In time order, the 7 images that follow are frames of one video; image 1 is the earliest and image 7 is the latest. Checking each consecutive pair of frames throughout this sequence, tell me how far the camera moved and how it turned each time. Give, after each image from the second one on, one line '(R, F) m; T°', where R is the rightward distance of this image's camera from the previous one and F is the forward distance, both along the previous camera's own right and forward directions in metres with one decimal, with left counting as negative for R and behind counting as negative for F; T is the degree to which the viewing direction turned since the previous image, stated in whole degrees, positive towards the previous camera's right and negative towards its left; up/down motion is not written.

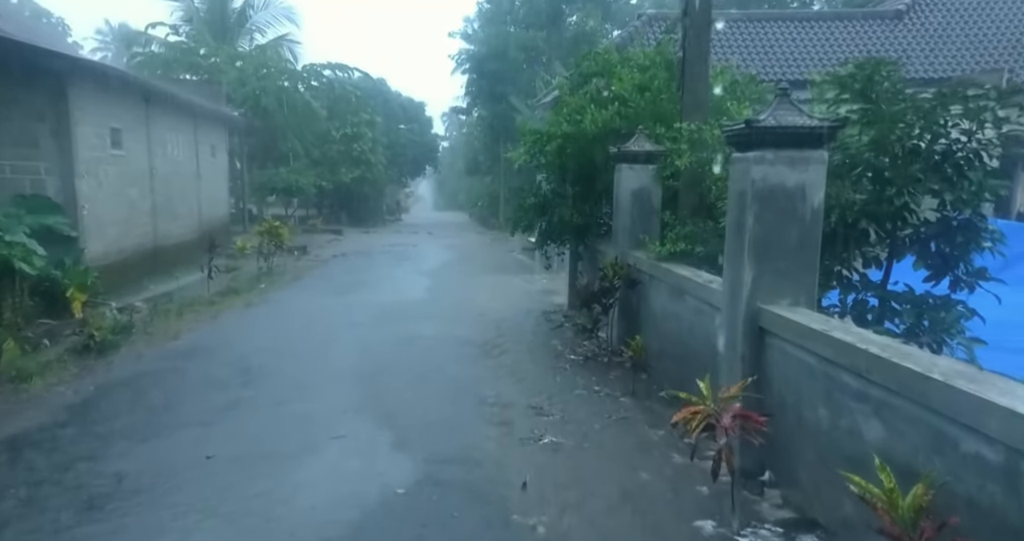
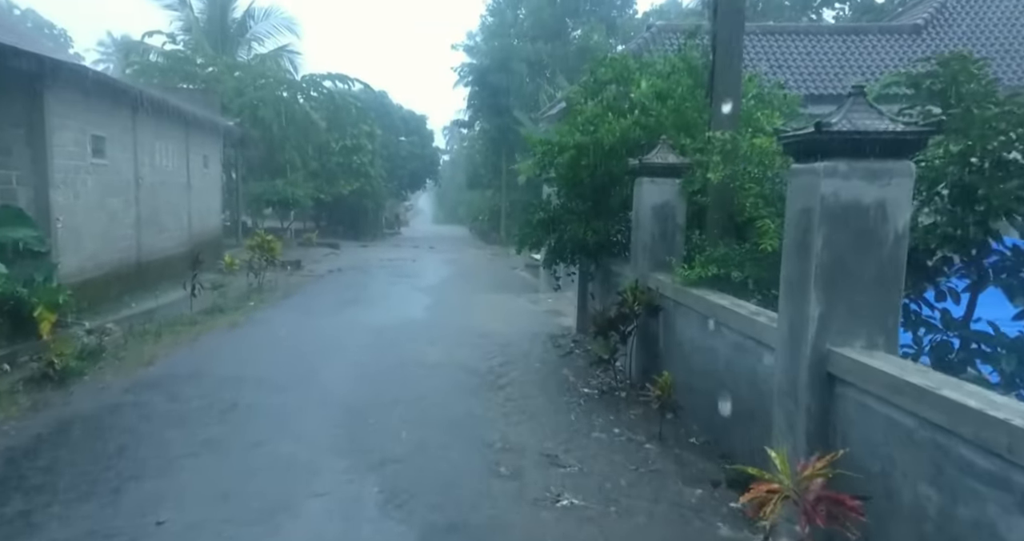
(-0.1, +0.8) m; 0°
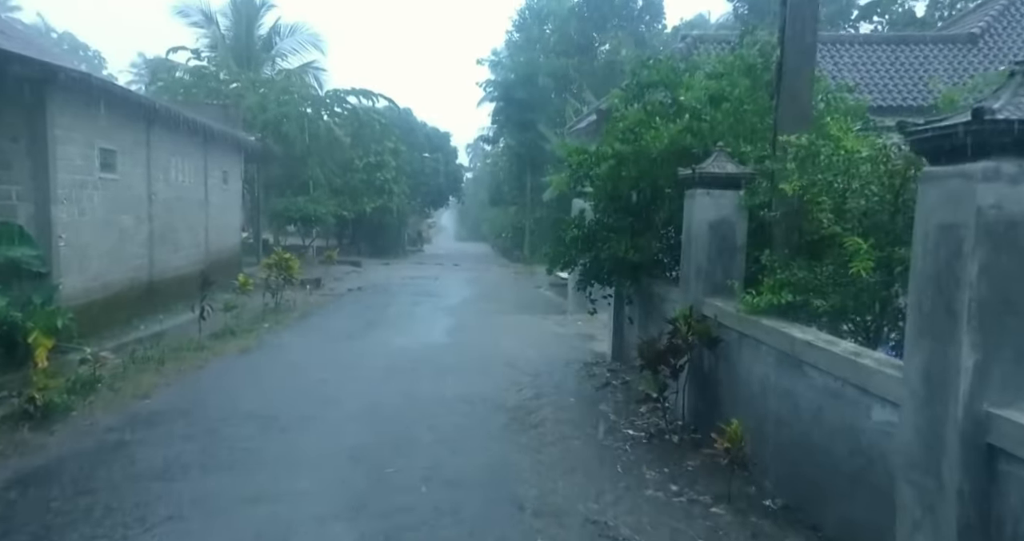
(-0.1, +0.8) m; -2°
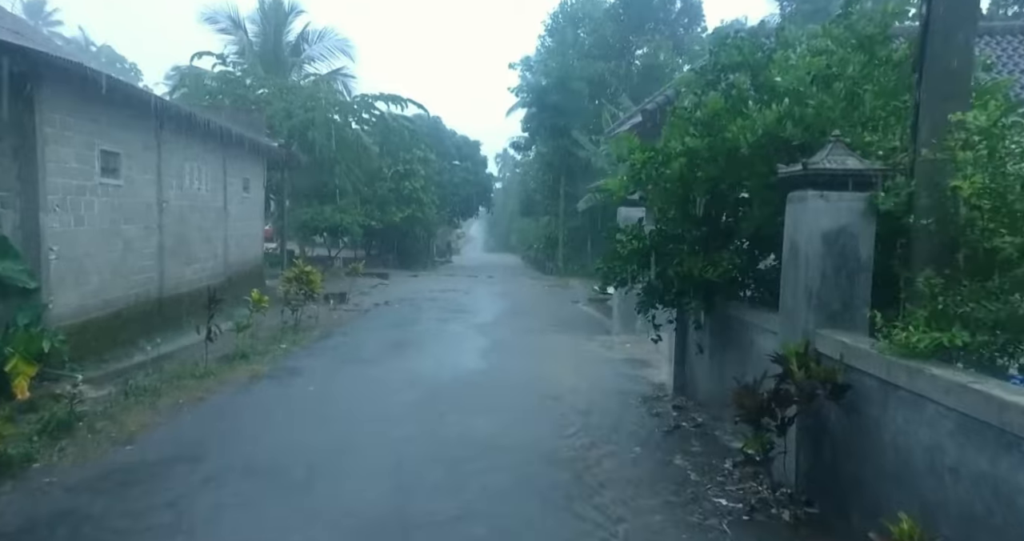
(-0.2, +1.3) m; -2°
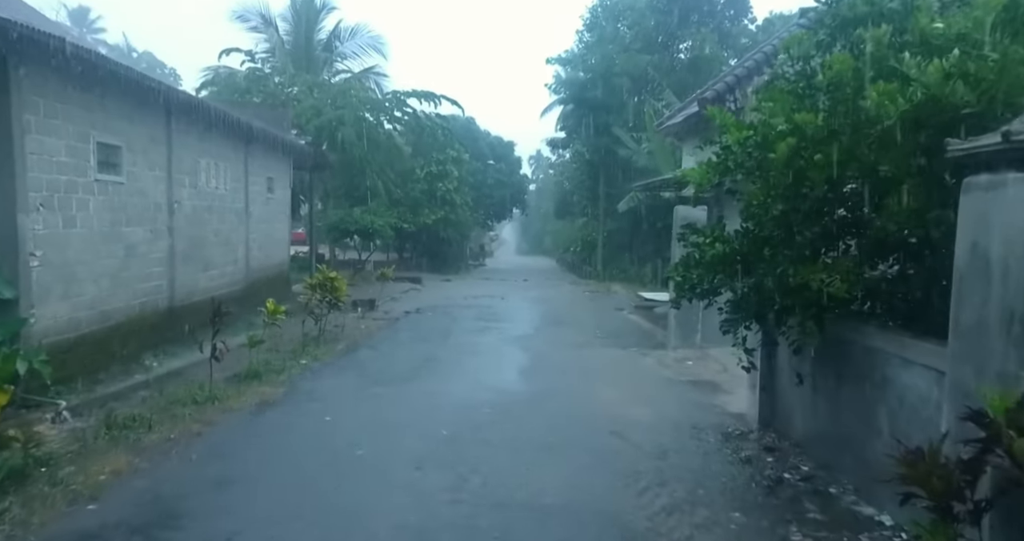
(-0.2, +1.4) m; -3°
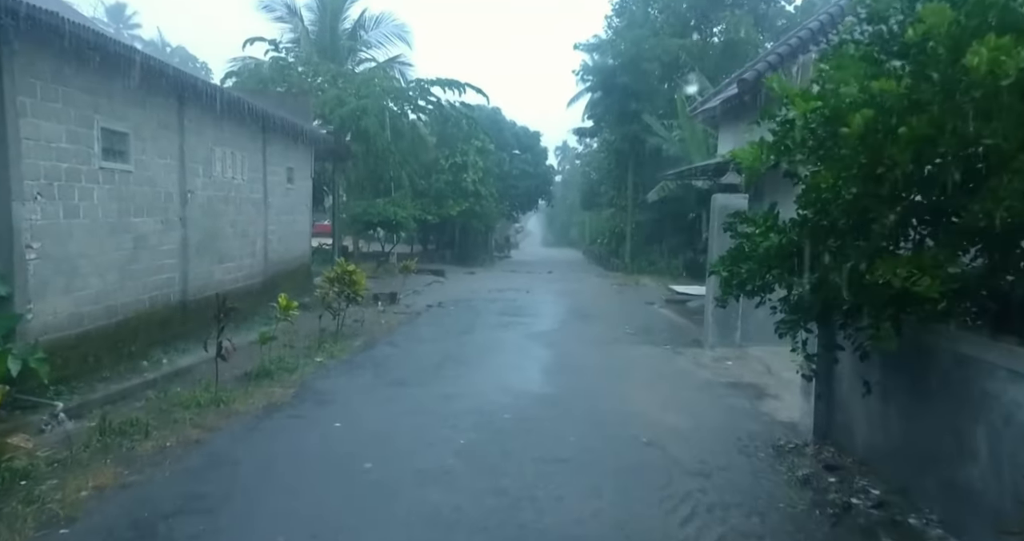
(0.0, +0.6) m; -2°
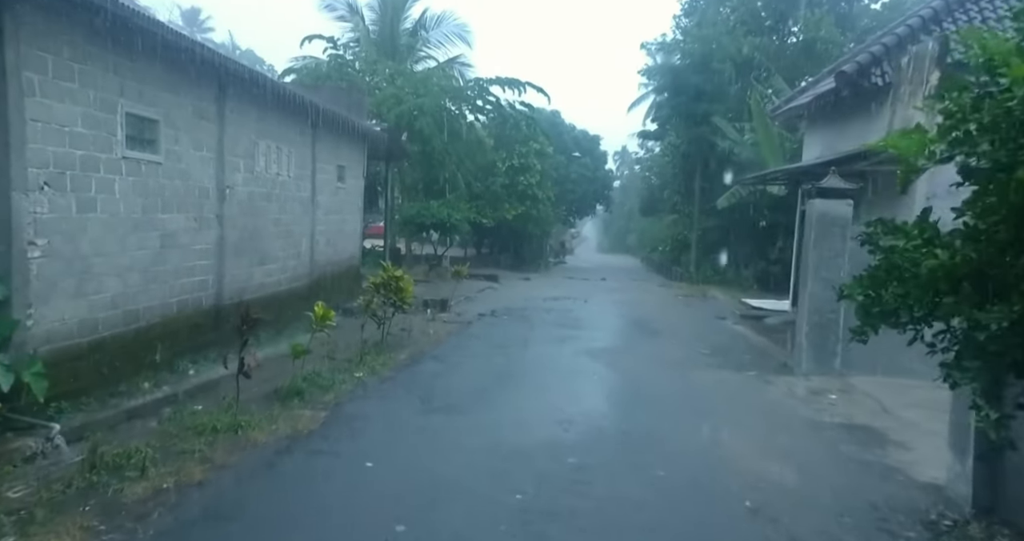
(-0.2, +1.2) m; -4°
